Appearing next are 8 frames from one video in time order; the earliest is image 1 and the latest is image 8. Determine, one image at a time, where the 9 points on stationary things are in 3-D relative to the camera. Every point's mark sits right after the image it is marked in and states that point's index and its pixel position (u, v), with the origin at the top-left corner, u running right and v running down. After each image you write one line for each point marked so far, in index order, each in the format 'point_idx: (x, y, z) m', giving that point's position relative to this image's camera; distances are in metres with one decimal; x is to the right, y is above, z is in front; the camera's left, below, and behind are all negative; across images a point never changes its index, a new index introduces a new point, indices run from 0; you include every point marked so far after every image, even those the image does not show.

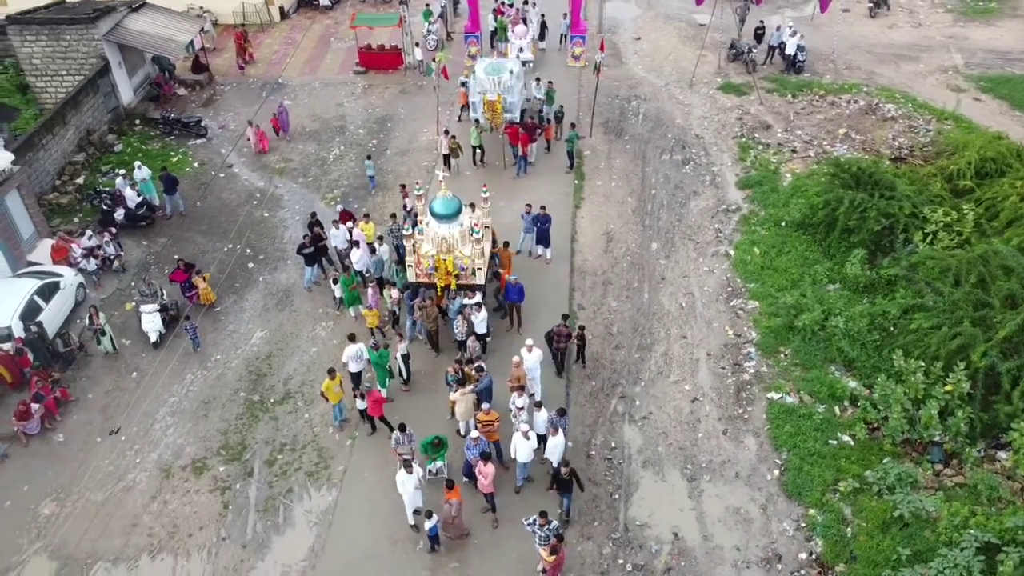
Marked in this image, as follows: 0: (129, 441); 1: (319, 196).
0: (-6.1, -2.4, +12.7) m
1: (-4.3, +2.1, +18.2) m
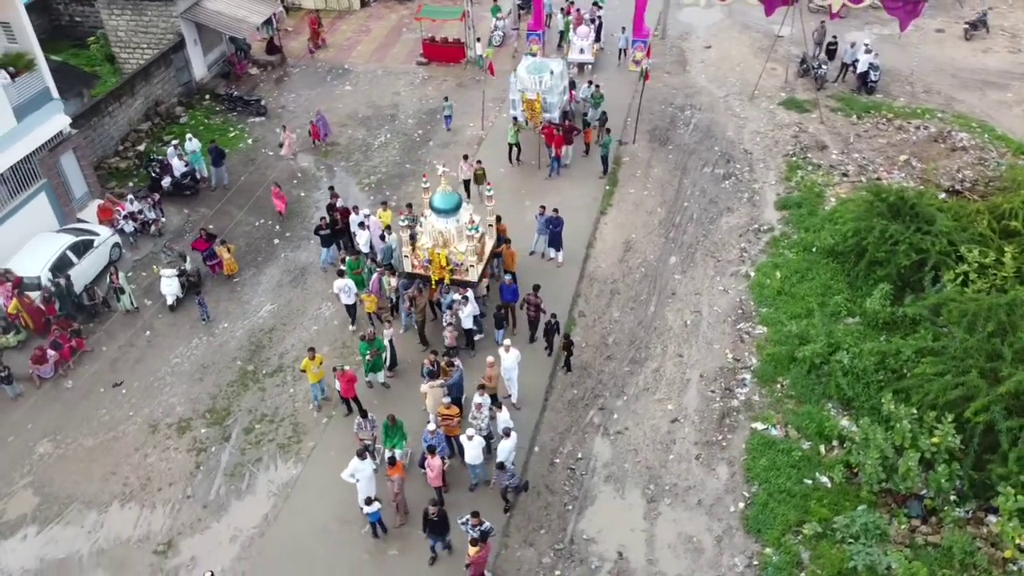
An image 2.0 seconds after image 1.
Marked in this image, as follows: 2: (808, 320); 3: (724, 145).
0: (-6.5, -1.8, +13.6) m
1: (-3.6, +2.5, +18.8) m
2: (+5.3, -0.6, +14.4) m
3: (+5.2, +3.5, +19.6) m
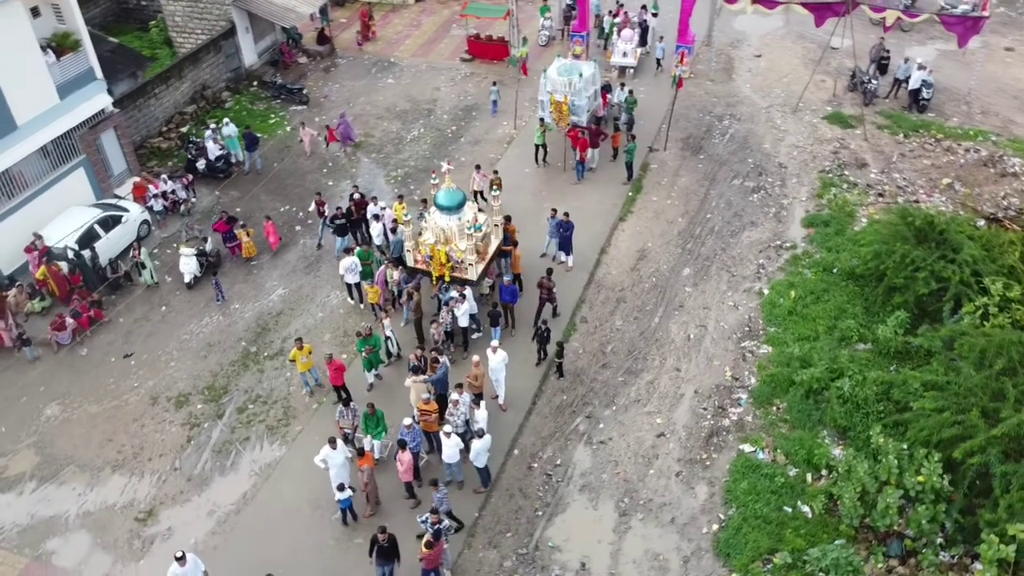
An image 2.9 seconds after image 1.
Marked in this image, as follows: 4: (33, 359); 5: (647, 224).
0: (-6.6, -1.4, +14.1) m
1: (-3.0, +2.7, +19.0) m
2: (+5.3, -0.9, +13.9) m
3: (+5.9, +3.1, +19.1) m
4: (-8.4, -1.3, +14.1) m
5: (+2.9, +1.4, +17.1) m
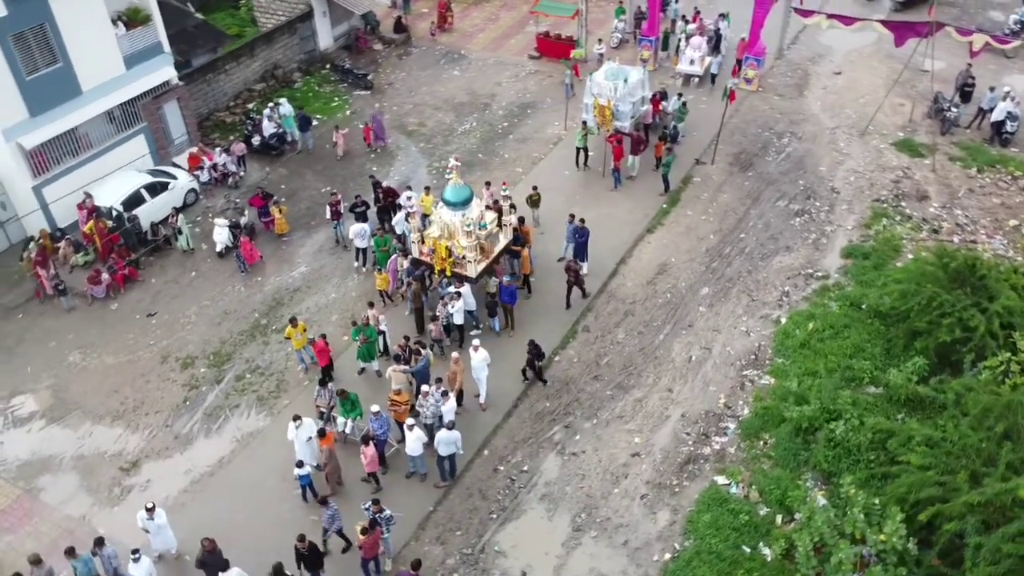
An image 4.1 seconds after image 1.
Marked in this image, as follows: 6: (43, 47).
0: (-6.7, -0.7, +15.0) m
1: (-2.0, +3.0, +19.3) m
2: (+5.1, -1.5, +13.2) m
3: (+6.8, +2.5, +18.2) m
4: (-8.4, -0.4, +15.2) m
5: (+3.4, +1.0, +16.7) m
6: (-9.0, +4.6, +15.4) m
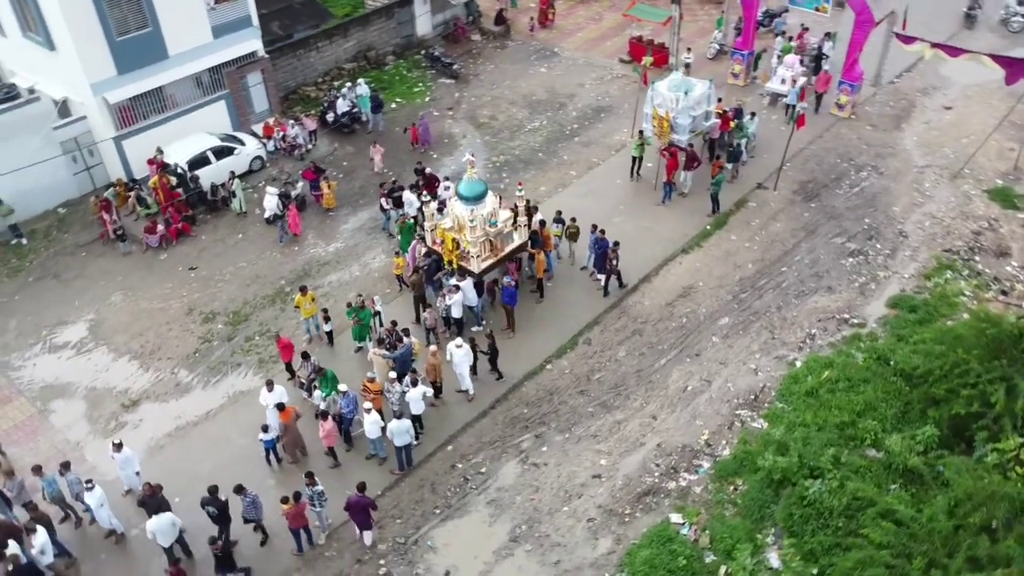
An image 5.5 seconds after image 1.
0: (-6.4, +0.2, +16.1) m
1: (-0.6, +3.2, +19.5) m
2: (+4.6, -2.2, +12.3) m
3: (+7.7, +1.5, +16.9) m
4: (-8.0, +0.7, +16.6) m
5: (+3.9, +0.5, +16.0) m
6: (-7.9, +5.8, +16.8) m
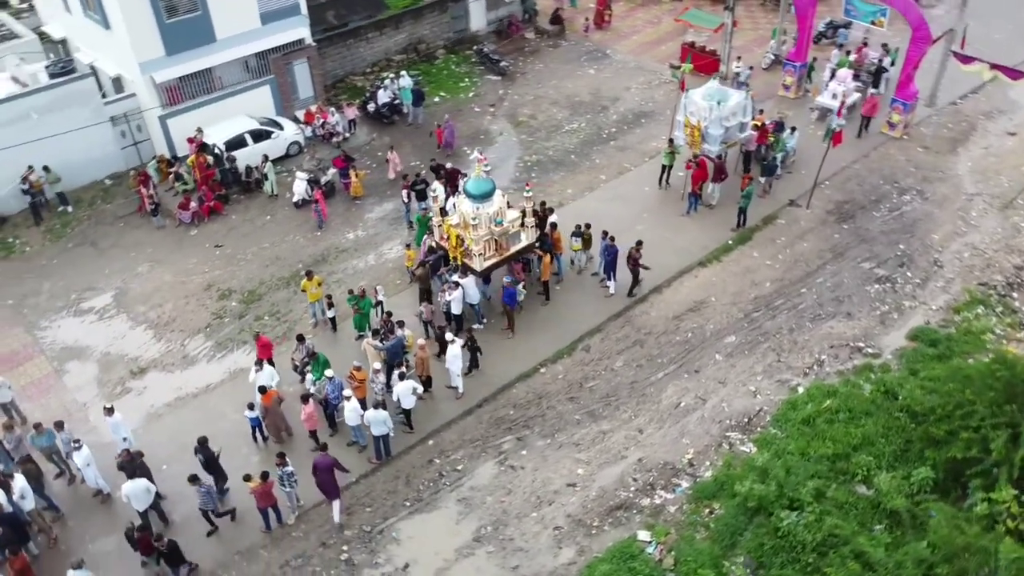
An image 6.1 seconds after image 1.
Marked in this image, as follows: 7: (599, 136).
0: (-6.1, +0.7, +16.6) m
1: (+0.2, +3.2, +19.4) m
2: (+4.3, -2.6, +11.8) m
3: (+8.1, +0.8, +16.1) m
4: (-7.6, +1.3, +17.3) m
5: (+4.2, +0.2, +15.5) m
6: (-7.1, +6.4, +17.5) m
7: (+2.2, +3.8, +20.0) m
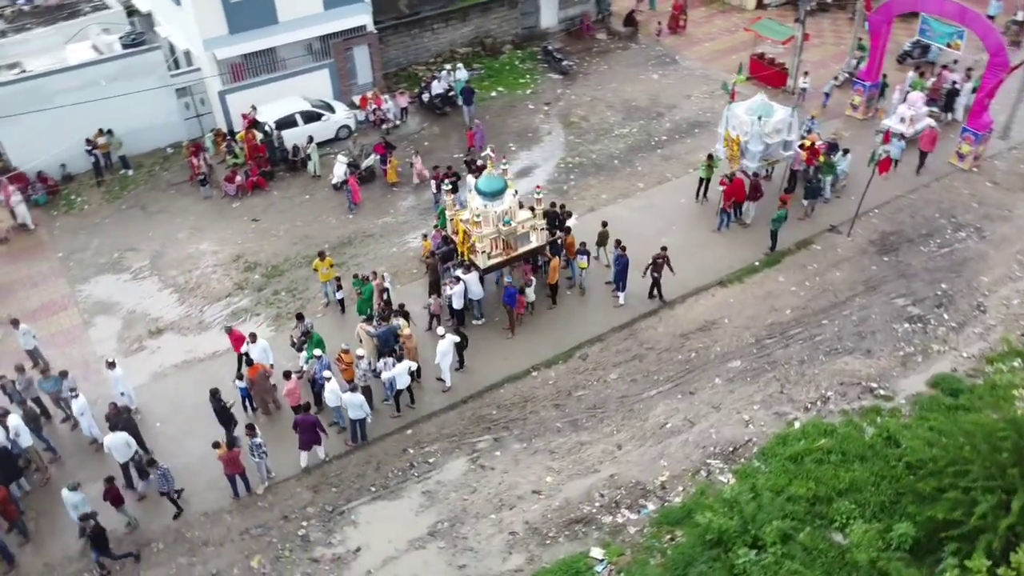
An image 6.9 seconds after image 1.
0: (-5.6, +1.3, +17.3) m
1: (+1.2, +3.2, +19.3) m
2: (+3.7, -3.0, +11.3) m
3: (+8.4, 0.0, +15.0) m
4: (-7.0, +2.1, +18.1) m
5: (+4.4, -0.2, +14.9) m
6: (-5.9, +7.0, +18.2) m
7: (+3.3, +3.5, +19.6) m
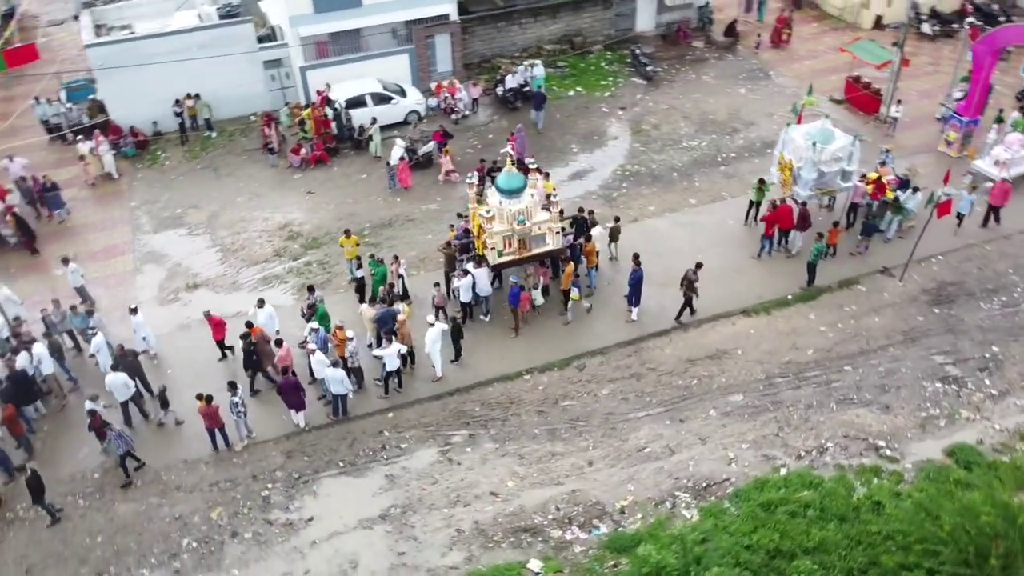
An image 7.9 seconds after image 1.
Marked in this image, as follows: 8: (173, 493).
0: (-4.7, +2.0, +18.1) m
1: (+2.6, +3.0, +18.9) m
2: (+2.9, -3.4, +10.7) m
3: (+8.5, -1.1, +13.6) m
4: (-5.7, +2.9, +19.1) m
5: (+4.5, -0.8, +14.2) m
6: (-4.1, +7.7, +18.9) m
7: (+4.7, +3.1, +18.8) m
8: (-5.0, -3.0, +11.9) m
